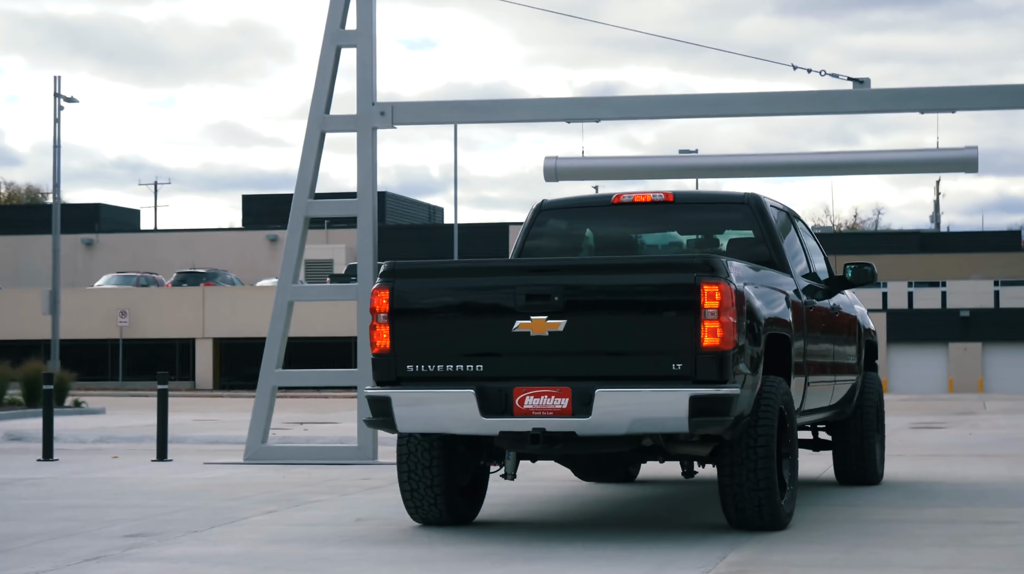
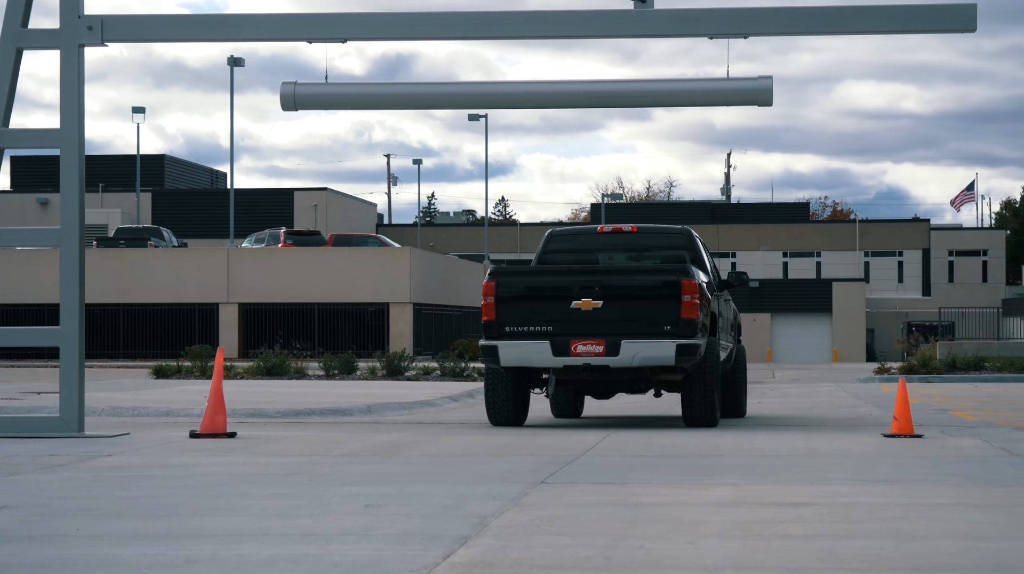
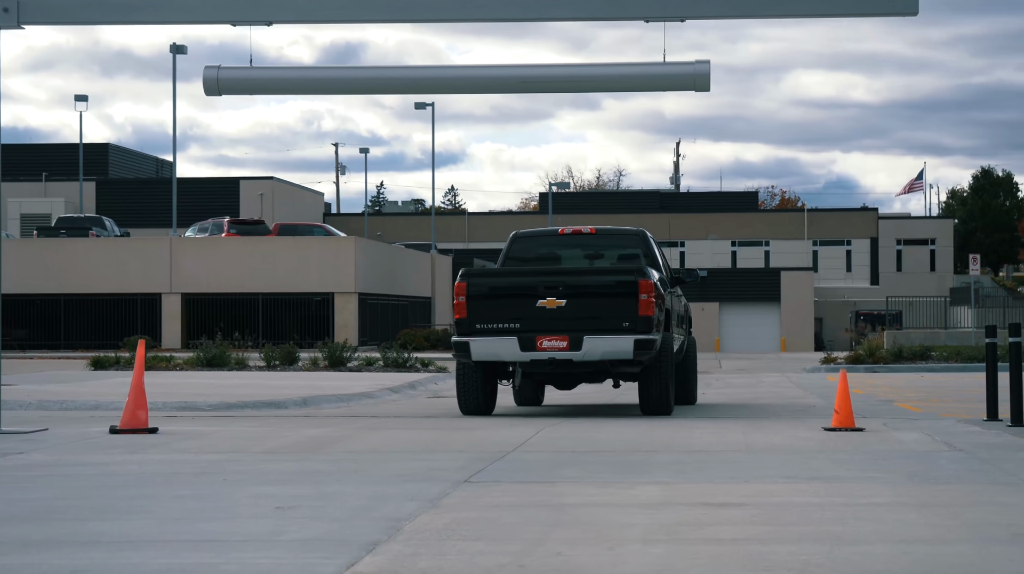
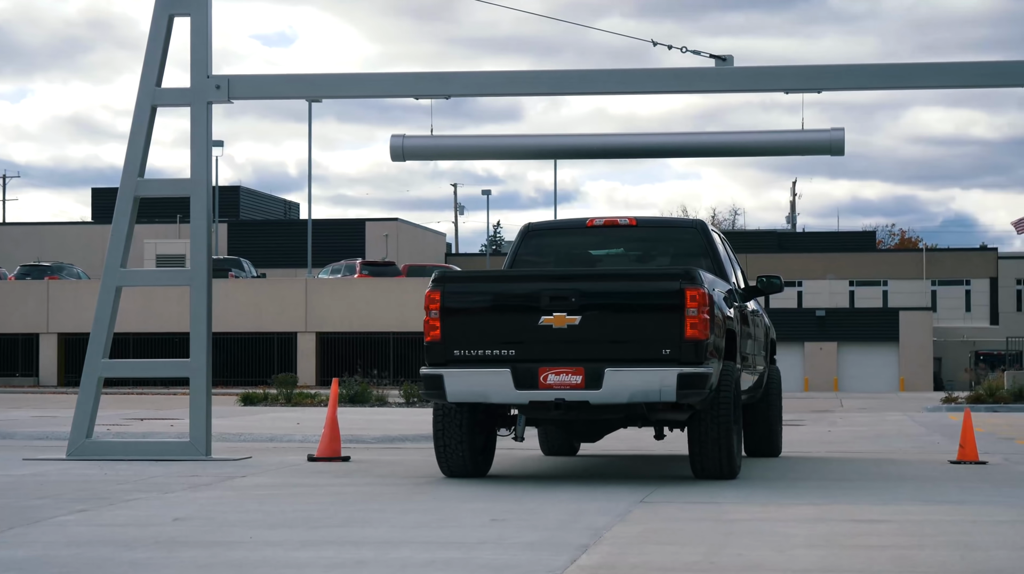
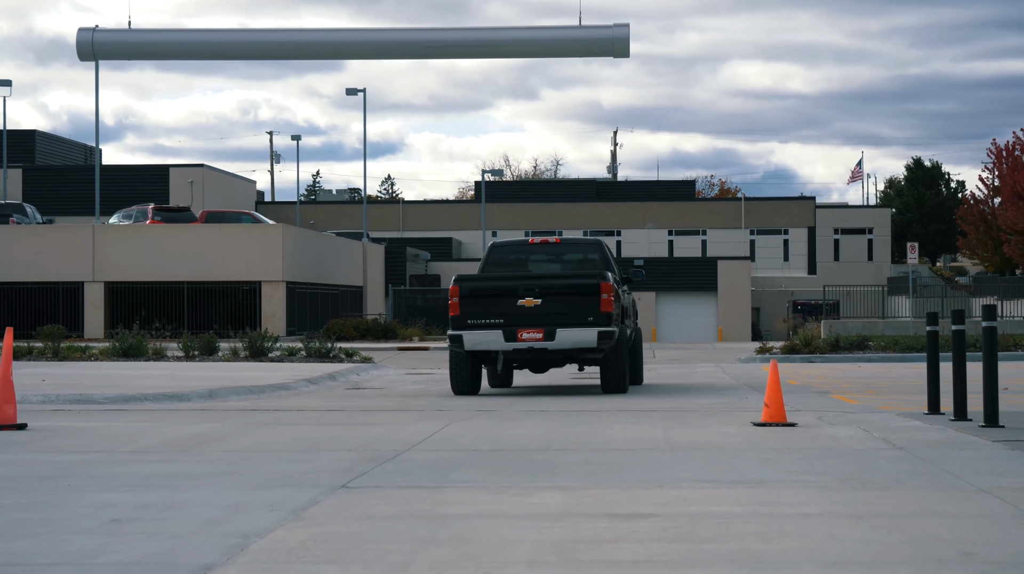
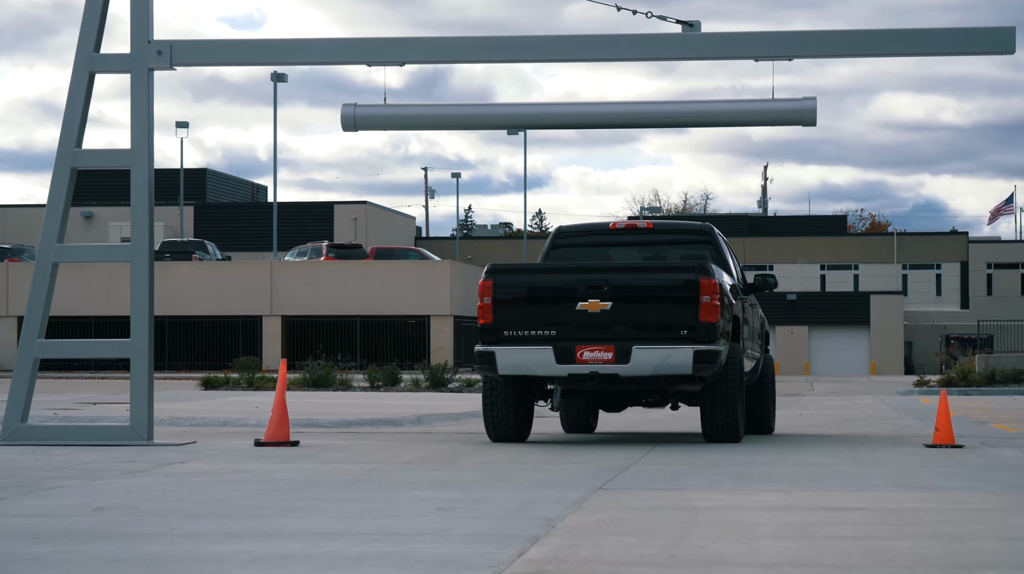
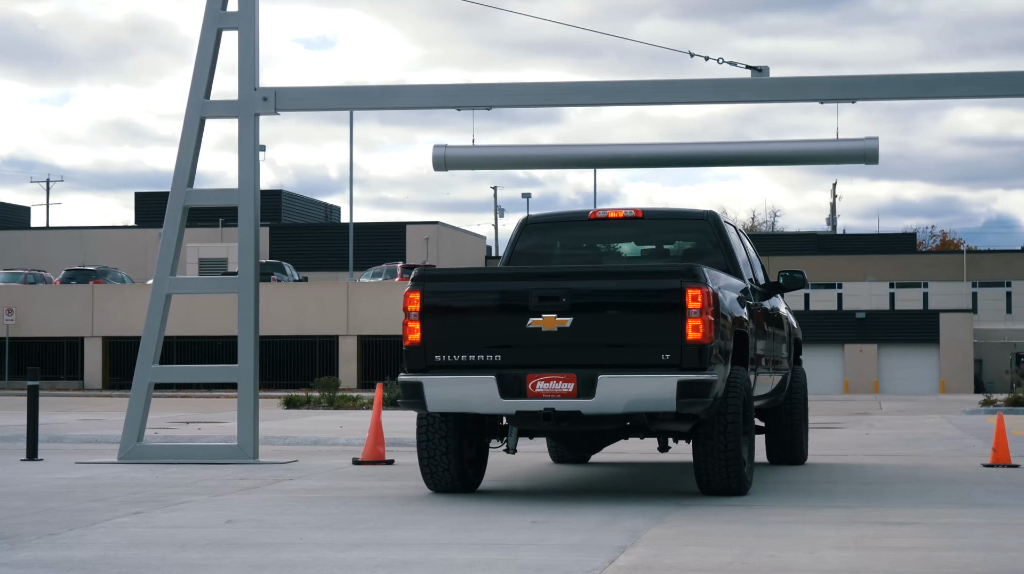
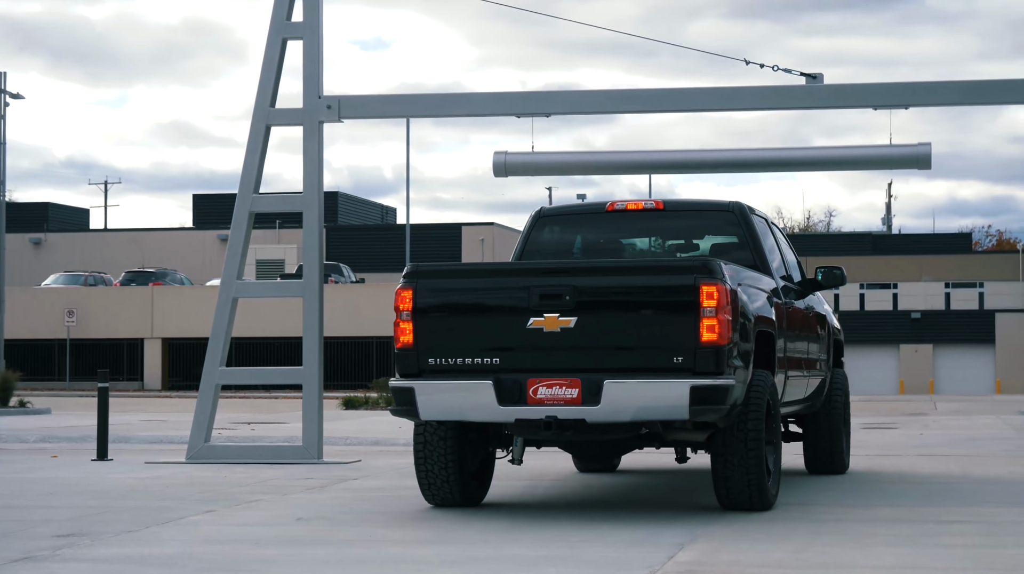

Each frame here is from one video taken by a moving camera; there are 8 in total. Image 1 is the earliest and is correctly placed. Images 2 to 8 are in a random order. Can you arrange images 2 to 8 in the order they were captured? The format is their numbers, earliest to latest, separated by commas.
8, 7, 4, 6, 2, 3, 5
